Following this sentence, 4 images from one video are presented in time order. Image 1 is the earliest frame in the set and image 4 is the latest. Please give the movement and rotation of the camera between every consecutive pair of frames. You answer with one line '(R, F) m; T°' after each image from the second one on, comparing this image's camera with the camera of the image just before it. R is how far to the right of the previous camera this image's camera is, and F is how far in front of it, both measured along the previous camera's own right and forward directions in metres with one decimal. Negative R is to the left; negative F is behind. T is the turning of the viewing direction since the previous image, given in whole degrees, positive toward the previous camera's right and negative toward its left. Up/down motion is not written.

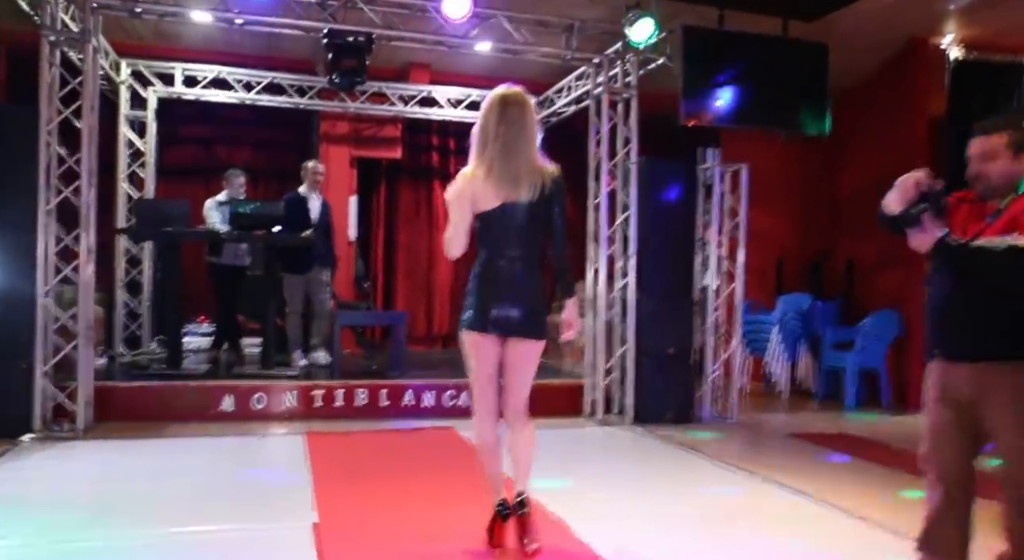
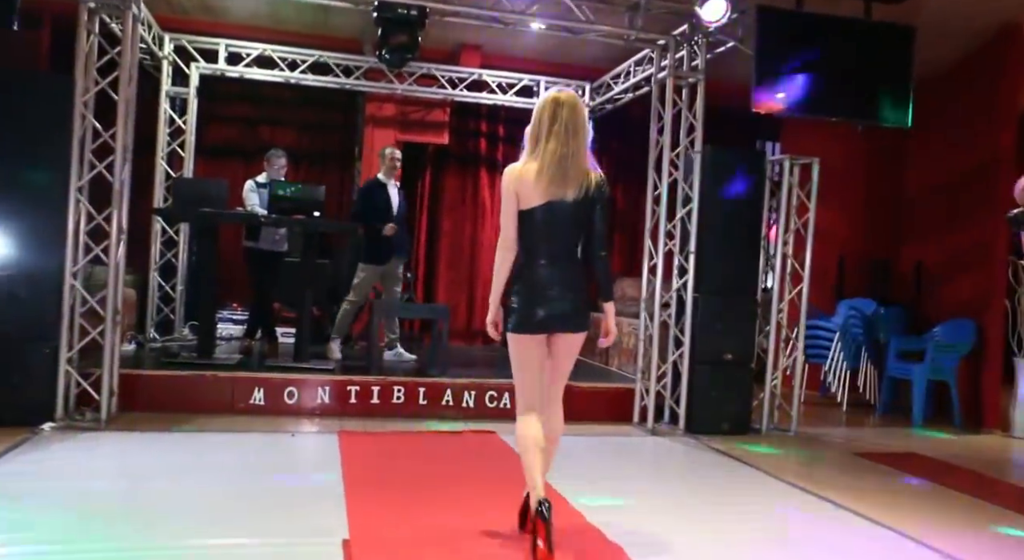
(-0.1, +0.4) m; -3°
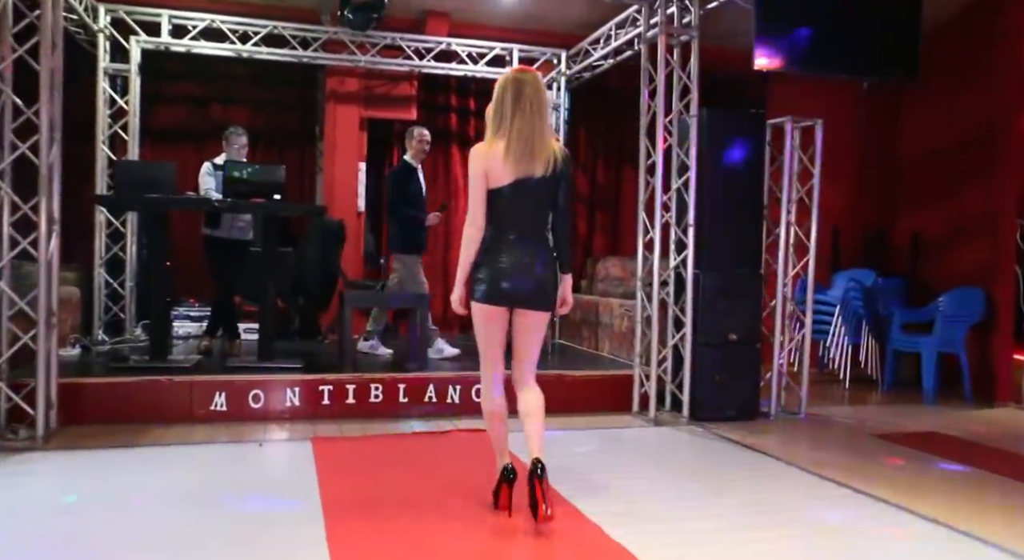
(-0.1, +0.5) m; +2°
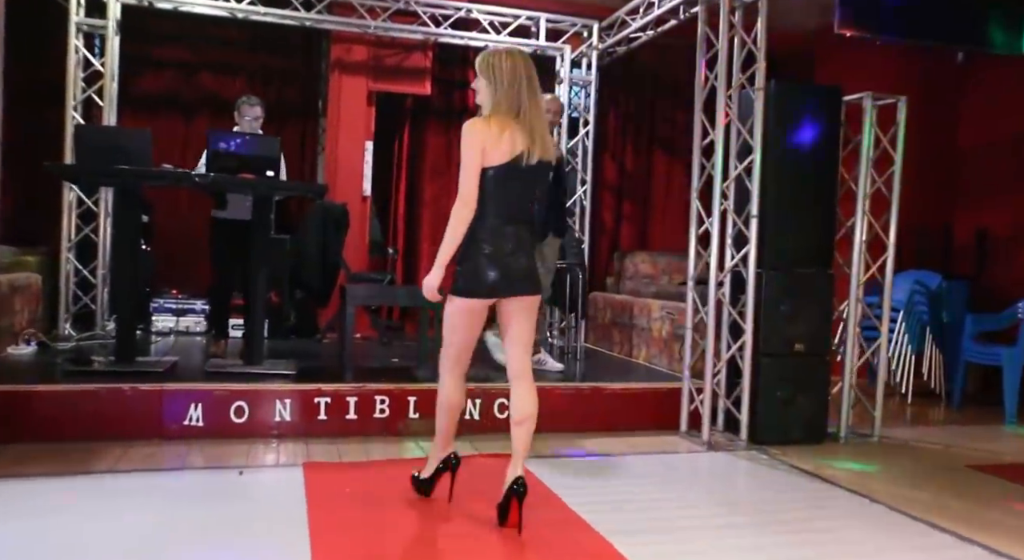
(-0.2, +0.7) m; 0°
